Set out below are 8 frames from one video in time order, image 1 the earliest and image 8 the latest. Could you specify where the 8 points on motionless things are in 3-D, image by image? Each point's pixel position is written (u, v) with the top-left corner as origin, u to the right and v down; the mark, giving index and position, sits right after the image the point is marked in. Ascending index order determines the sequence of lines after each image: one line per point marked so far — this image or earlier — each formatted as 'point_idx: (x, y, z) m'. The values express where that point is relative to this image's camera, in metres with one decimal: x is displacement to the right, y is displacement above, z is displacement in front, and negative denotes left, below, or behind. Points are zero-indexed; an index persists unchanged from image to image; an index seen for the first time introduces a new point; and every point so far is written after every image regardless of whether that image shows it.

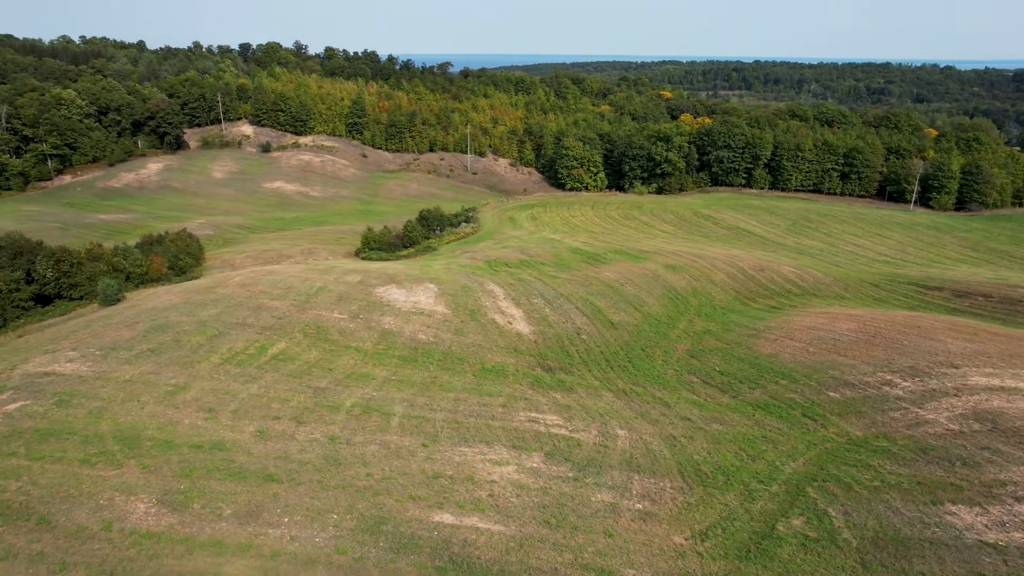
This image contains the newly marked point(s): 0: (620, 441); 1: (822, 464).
0: (+2.6, -3.7, +16.1) m
1: (+7.3, -4.2, +15.9) m
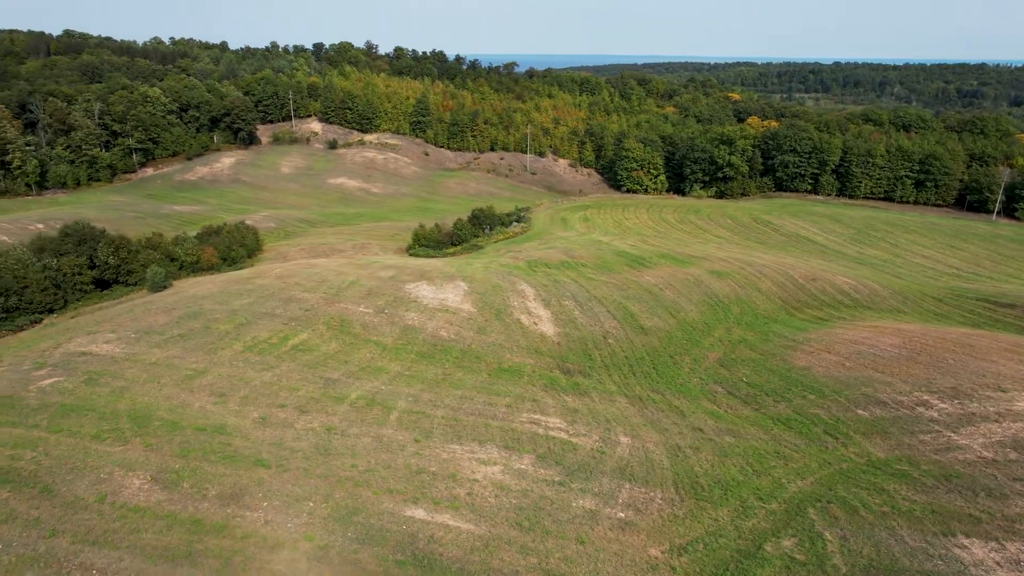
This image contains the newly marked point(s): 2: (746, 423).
0: (+2.6, -3.8, +15.9) m
1: (+7.2, -4.5, +15.2) m
2: (+6.8, -3.9, +19.3) m
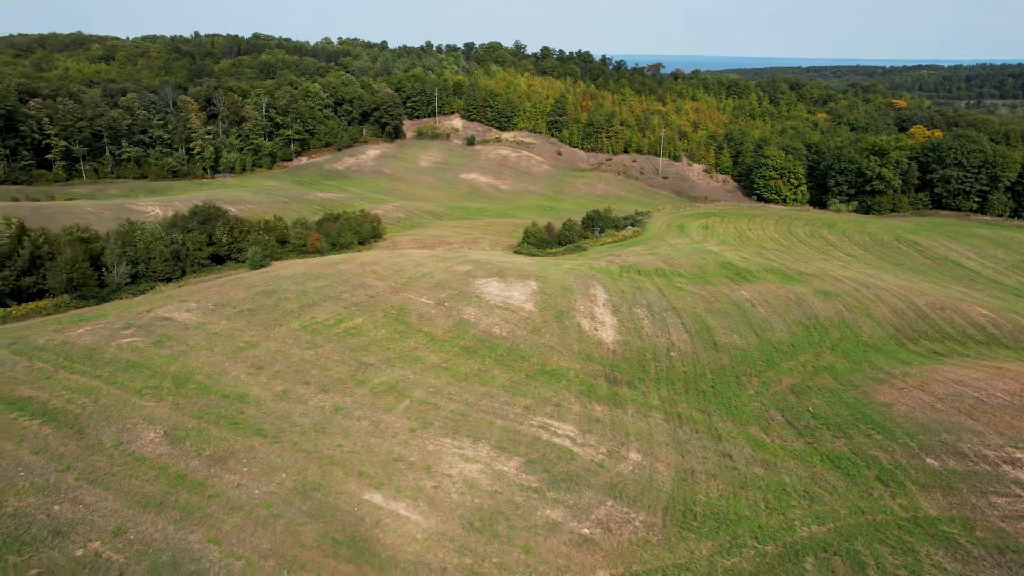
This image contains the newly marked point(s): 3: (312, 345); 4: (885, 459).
0: (+2.6, -4.1, +15.3) m
1: (+6.9, -5.1, +13.7) m
2: (+7.4, -4.5, +17.8) m
3: (-5.9, -1.6, +19.5) m
4: (+9.9, -4.6, +17.8) m
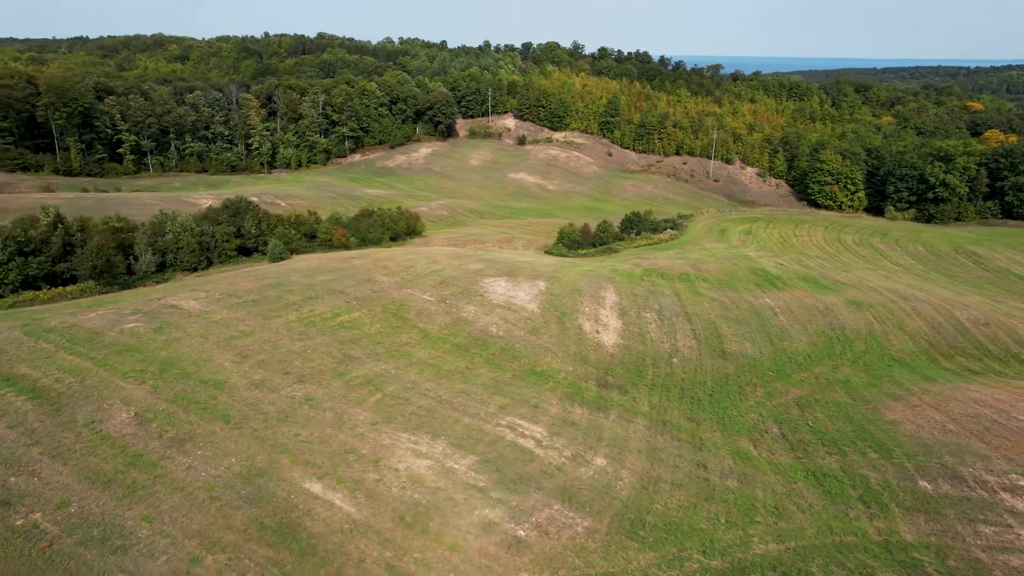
0: (+1.7, -4.1, +15.2) m
1: (+5.8, -5.3, +13.1) m
2: (+6.7, -4.7, +17.2) m
3: (-6.3, -1.4, +20.1) m
4: (+9.2, -4.9, +16.9) m
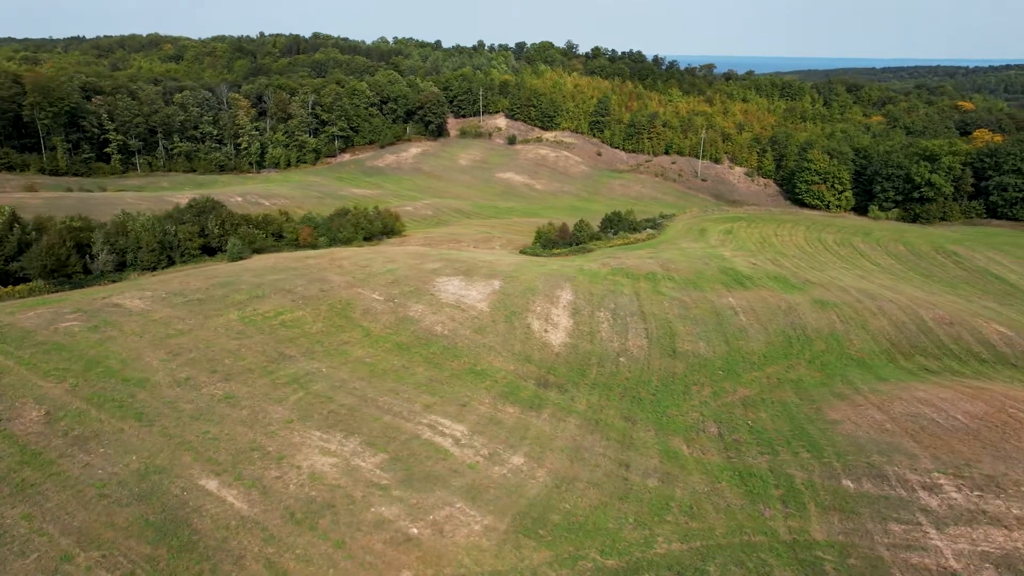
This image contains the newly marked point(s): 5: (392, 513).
0: (-0.3, -4.1, +15.2) m
1: (+3.9, -5.3, +13.1) m
2: (+4.7, -4.7, +17.2) m
3: (-8.2, -1.4, +20.2) m
4: (+7.3, -4.8, +16.9) m
5: (-2.3, -4.2, +12.6) m
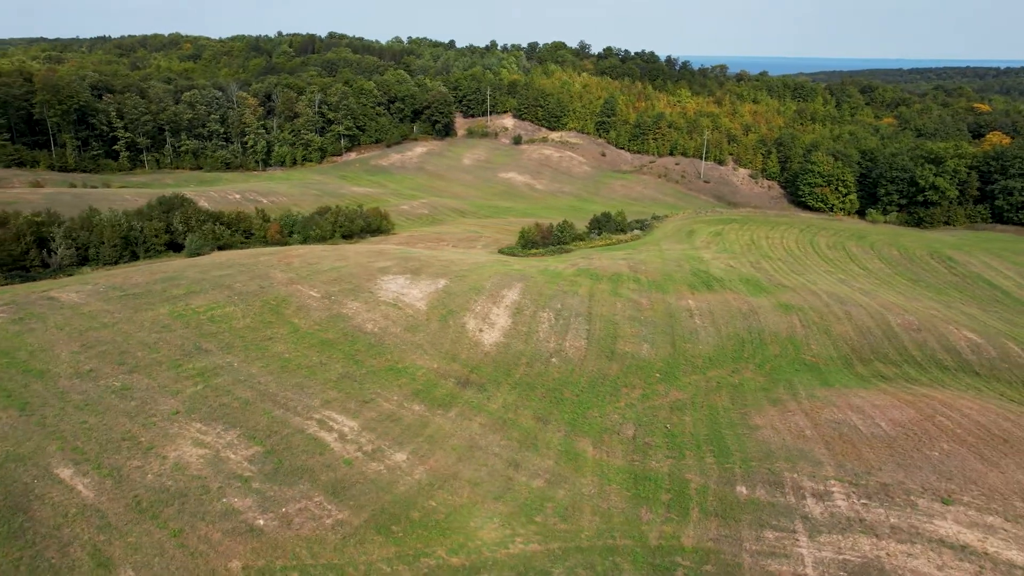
0: (-3.1, -4.0, +15.3) m
1: (+1.0, -5.3, +13.1) m
2: (+2.0, -4.7, +17.1) m
3: (-10.8, -1.3, +20.6) m
4: (+4.5, -4.9, +16.8) m
5: (-5.1, -4.2, +12.8) m
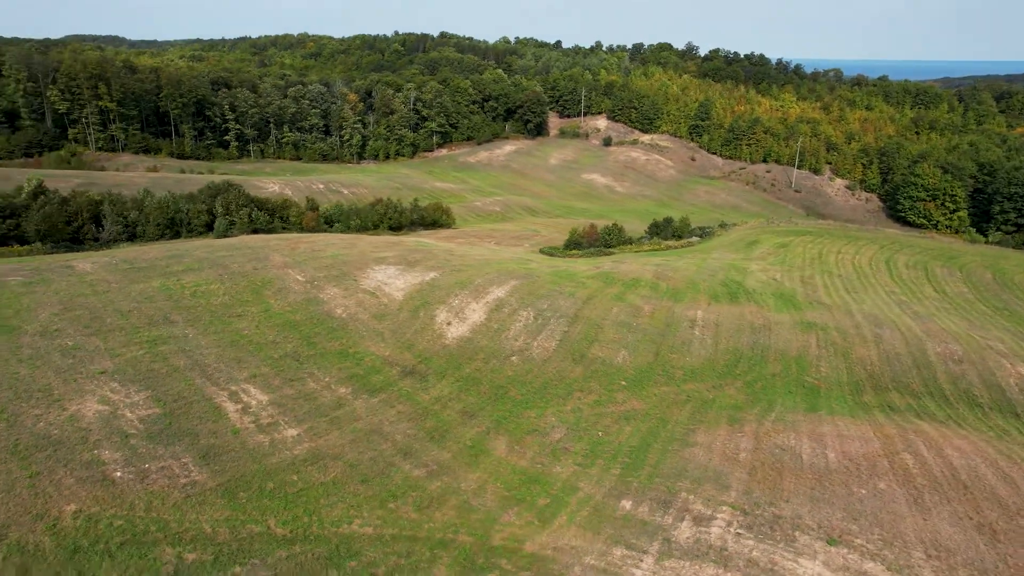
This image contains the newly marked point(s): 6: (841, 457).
0: (-6.0, -3.6, +16.2) m
1: (-2.4, -5.1, +13.3) m
2: (-0.7, -4.6, +17.1) m
3: (-12.5, -0.4, +22.7) m
4: (+1.7, -5.0, +16.4) m
5: (-8.4, -3.6, +14.0) m
6: (+9.2, -4.7, +18.5) m
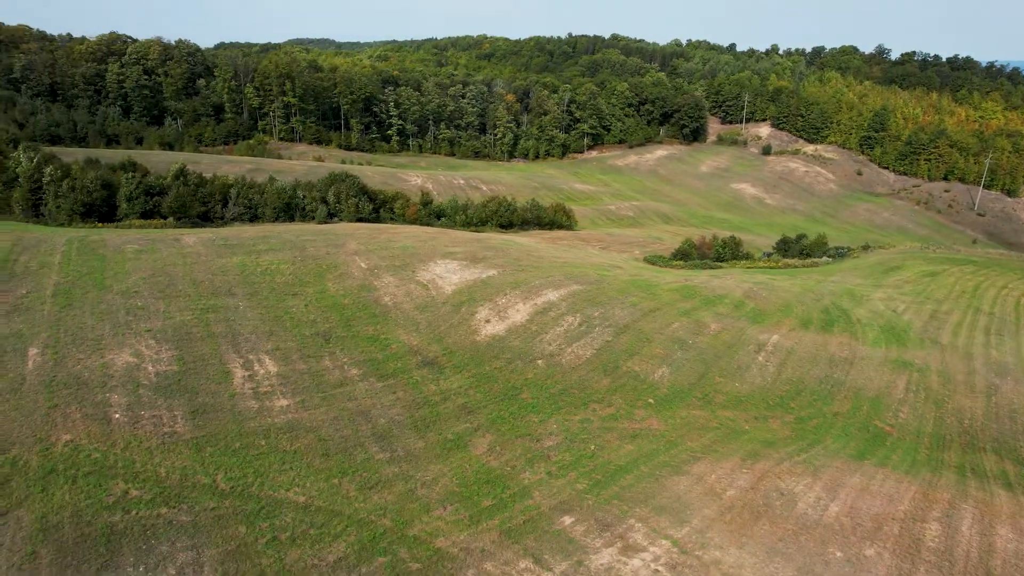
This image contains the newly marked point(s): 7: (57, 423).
0: (-6.8, -3.1, +18.0) m
1: (-4.3, -4.8, +14.3) m
2: (-1.6, -4.6, +17.6) m
3: (-11.2, +0.6, +25.8) m
4: (+0.5, -5.1, +16.2) m
5: (-9.7, -2.8, +16.5) m
6: (+8.3, -5.6, +16.4) m
7: (-10.4, -3.2, +15.3) m
